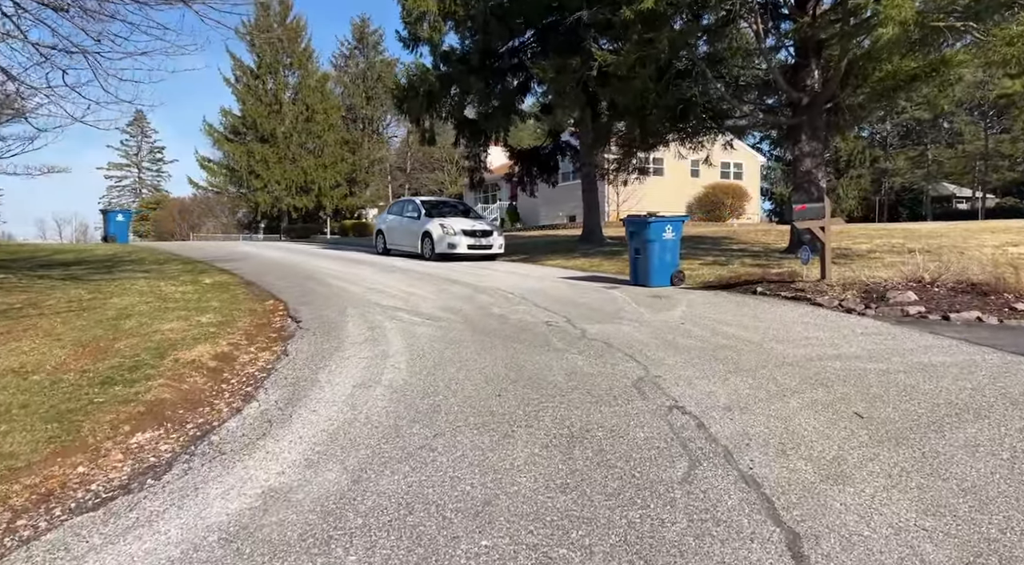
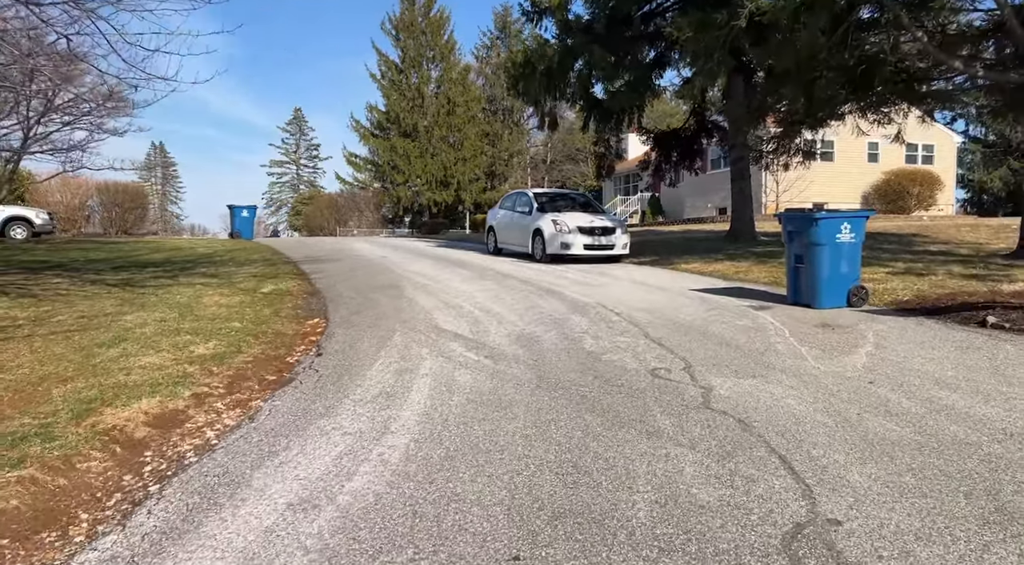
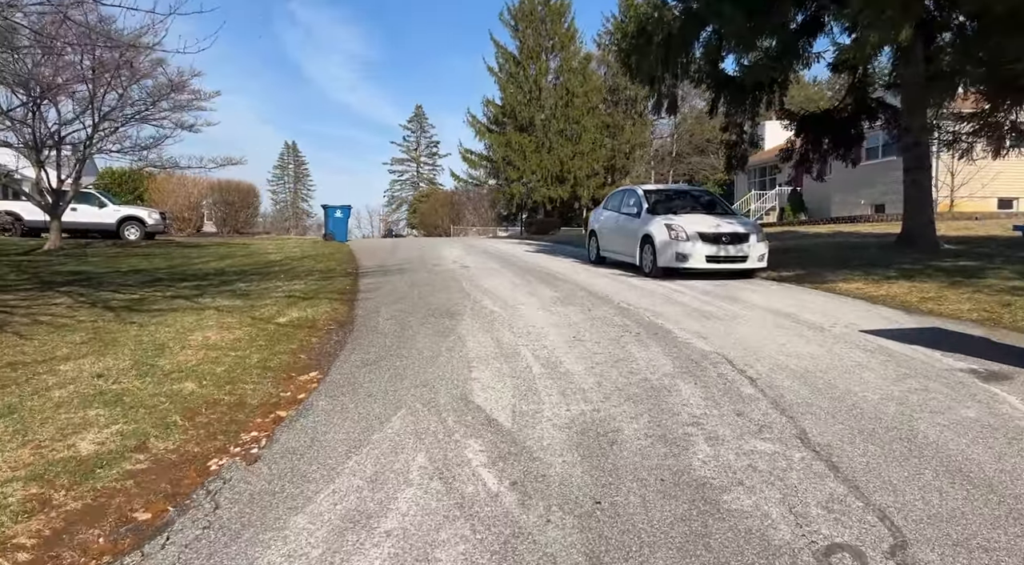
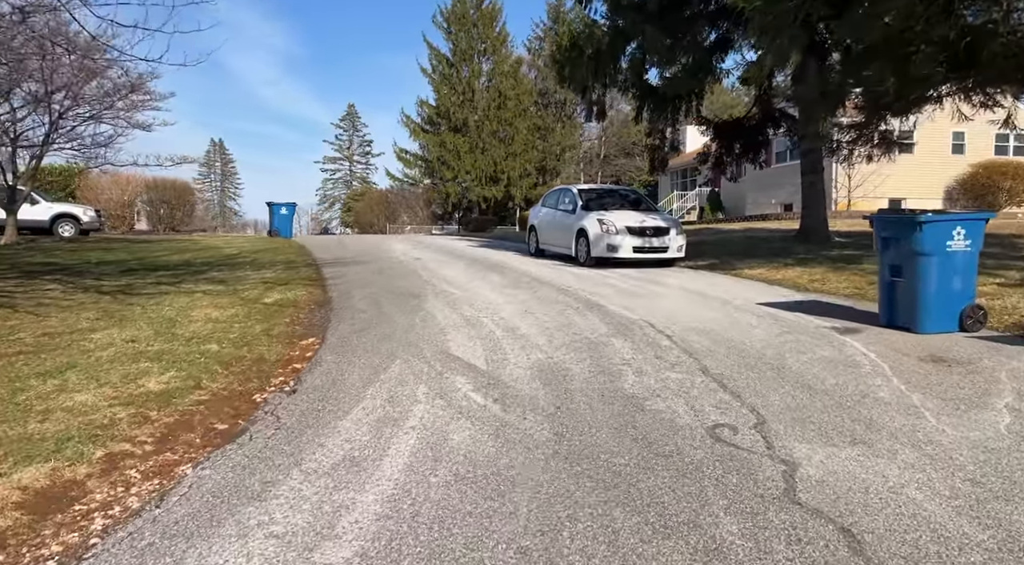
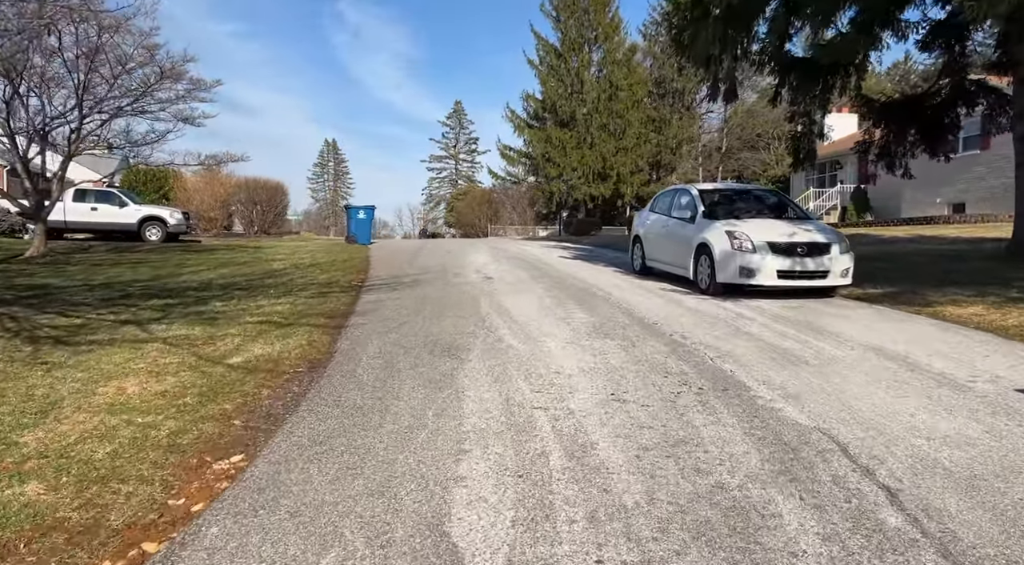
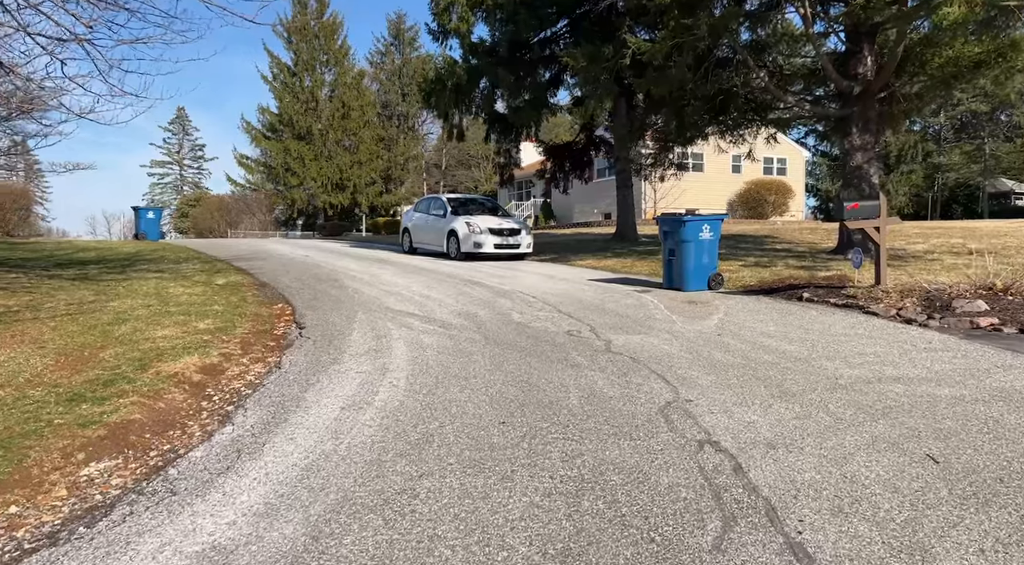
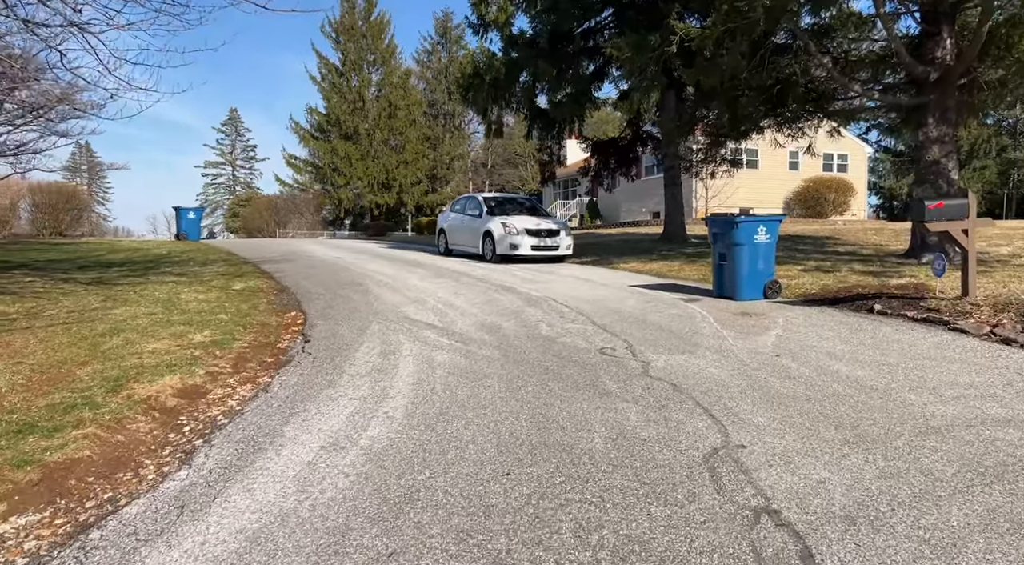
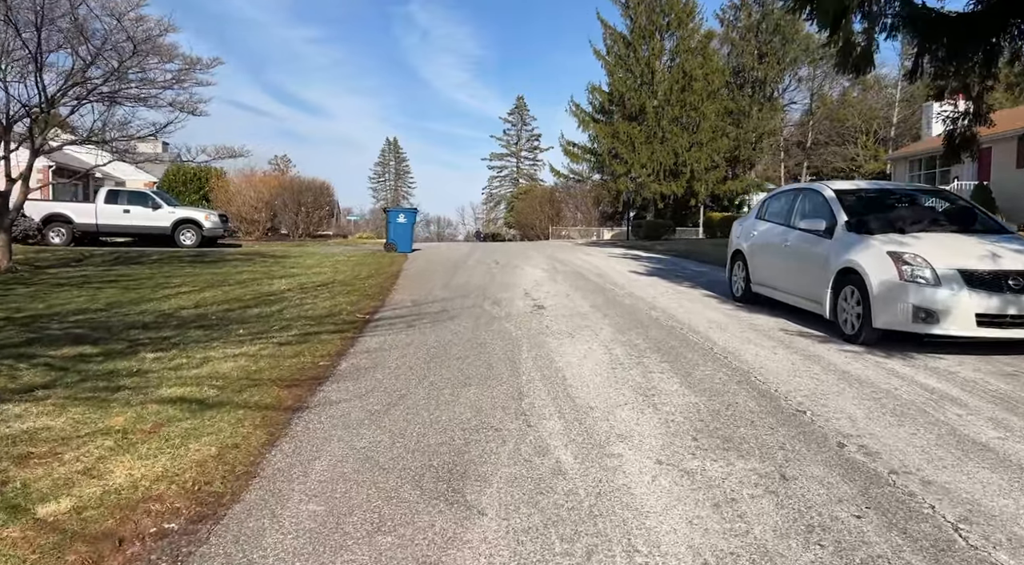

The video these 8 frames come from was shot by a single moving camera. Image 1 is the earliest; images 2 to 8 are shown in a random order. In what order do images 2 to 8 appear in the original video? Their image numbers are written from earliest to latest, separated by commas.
6, 7, 2, 4, 3, 5, 8
